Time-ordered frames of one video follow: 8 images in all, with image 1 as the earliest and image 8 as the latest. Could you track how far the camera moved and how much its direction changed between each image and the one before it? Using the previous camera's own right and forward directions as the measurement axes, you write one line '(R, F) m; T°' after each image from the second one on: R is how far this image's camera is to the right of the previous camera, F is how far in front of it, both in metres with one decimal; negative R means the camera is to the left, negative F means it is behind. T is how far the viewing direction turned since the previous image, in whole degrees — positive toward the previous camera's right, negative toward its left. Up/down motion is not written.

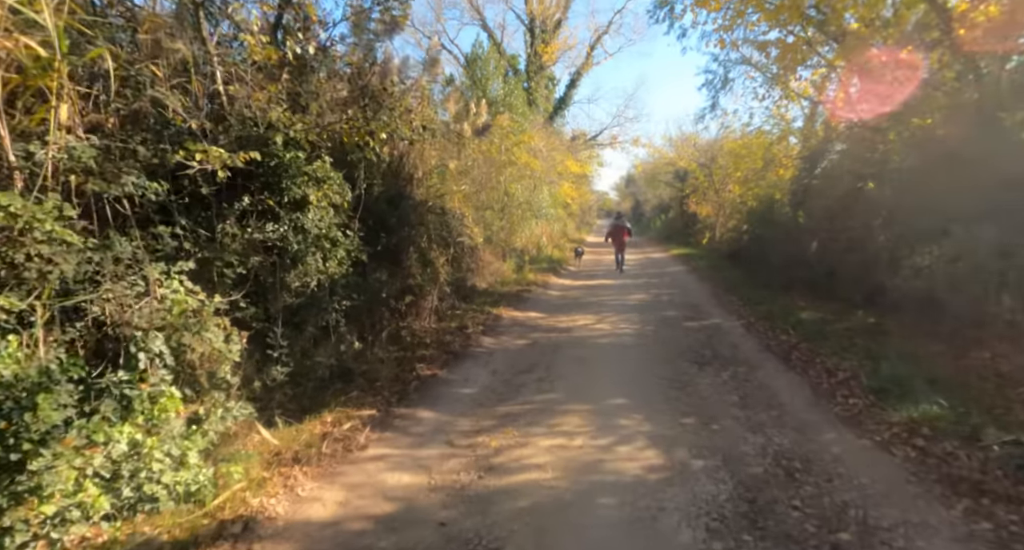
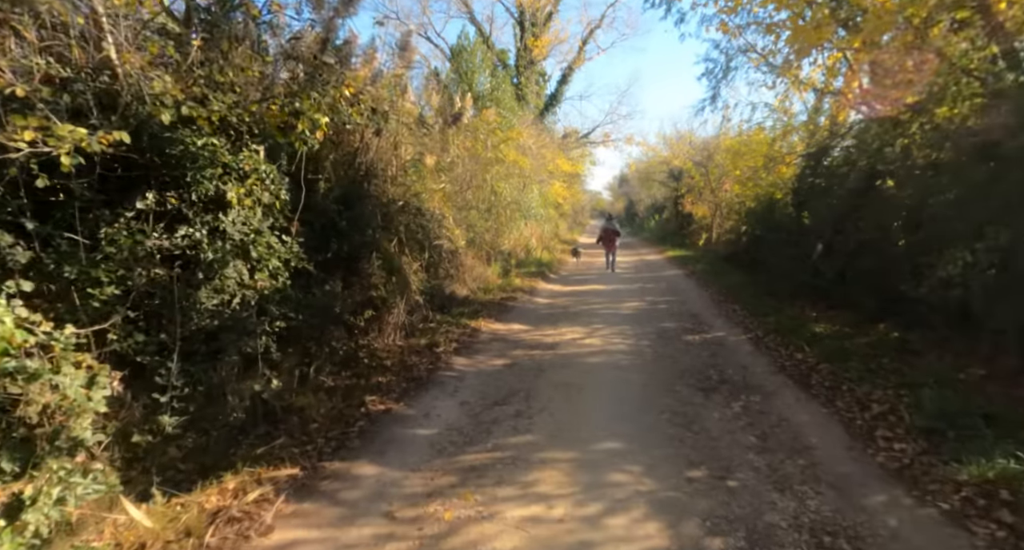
(+0.2, +1.2) m; +1°
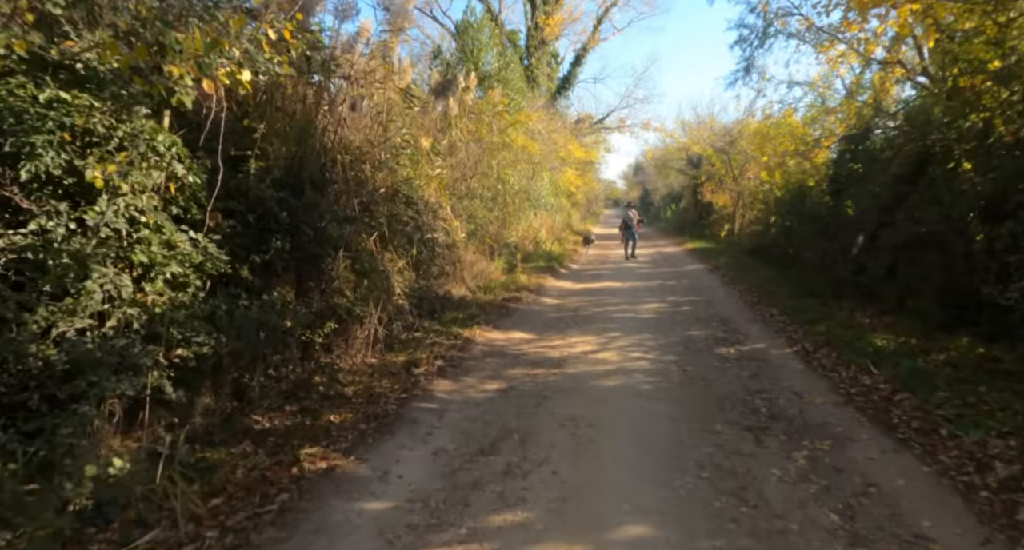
(+0.2, +1.5) m; -1°
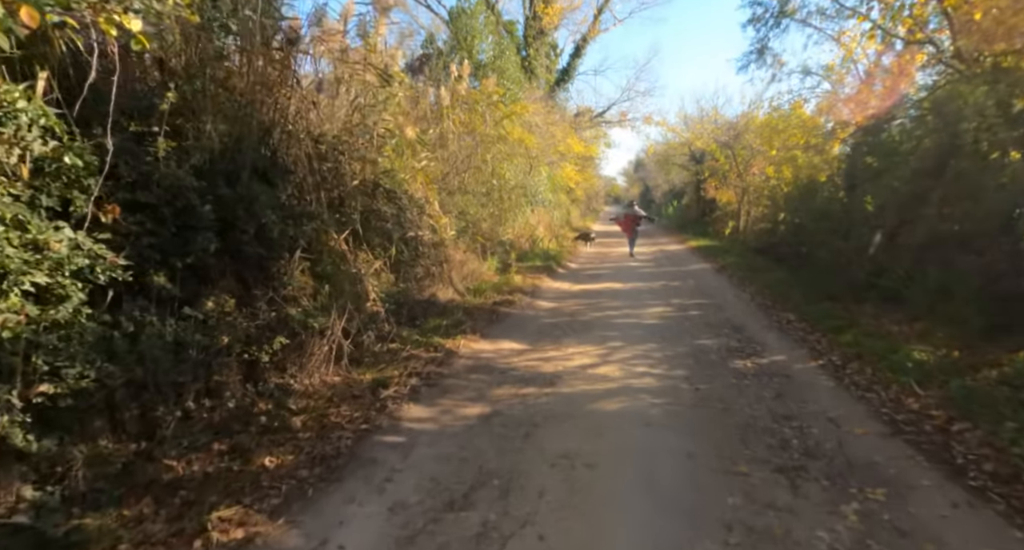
(+0.1, +1.0) m; 0°
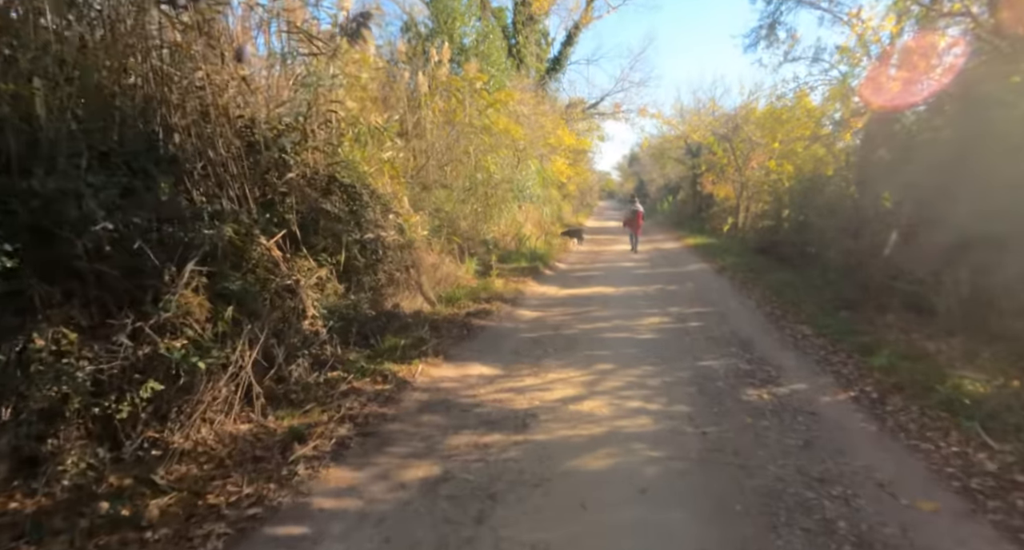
(+0.3, +1.3) m; +1°
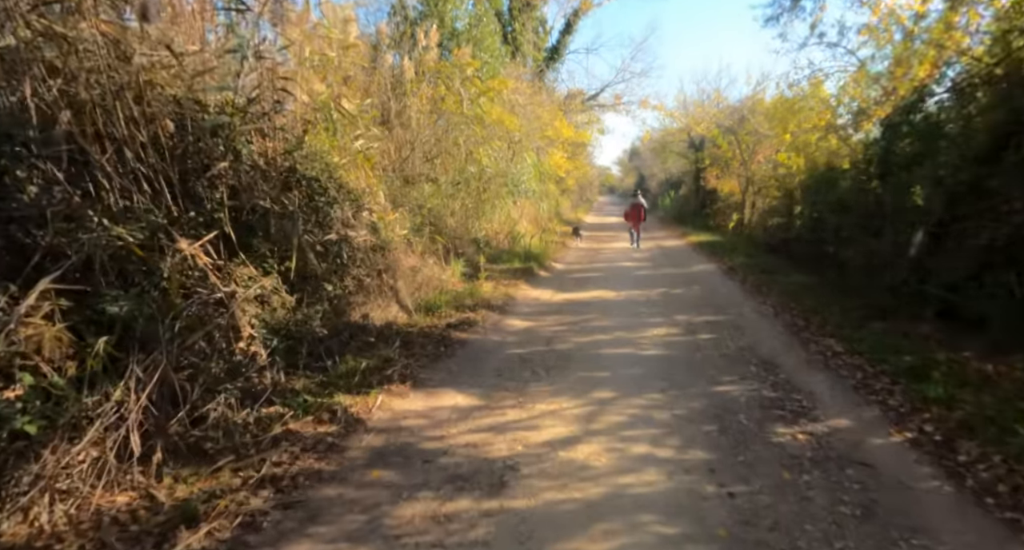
(+0.2, +1.1) m; 0°
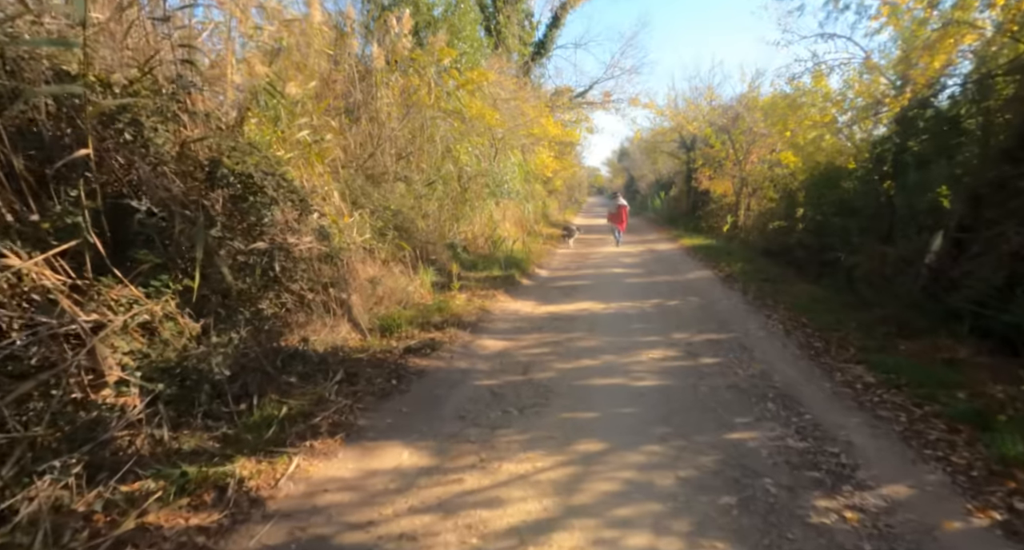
(+0.2, +1.3) m; +1°
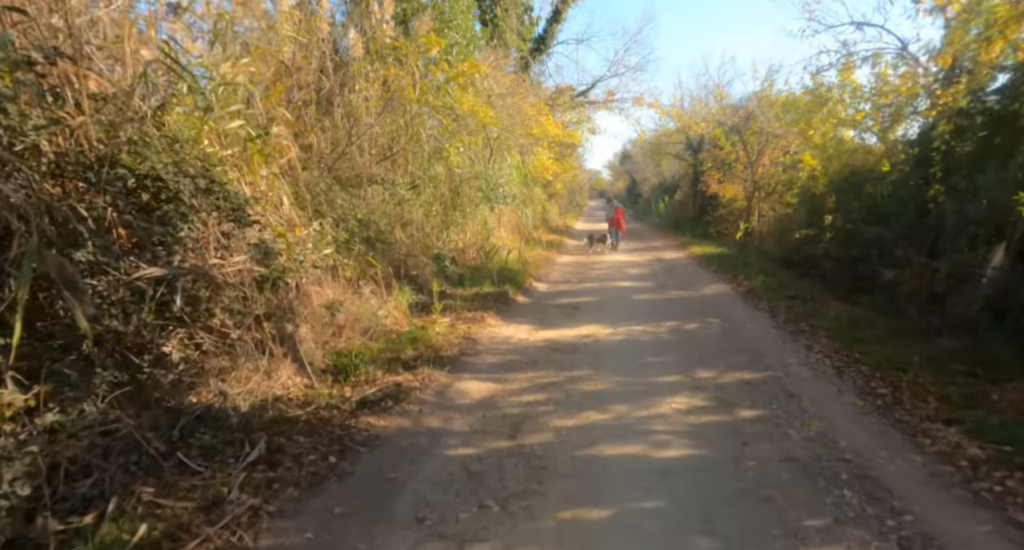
(+0.1, +1.6) m; 0°
